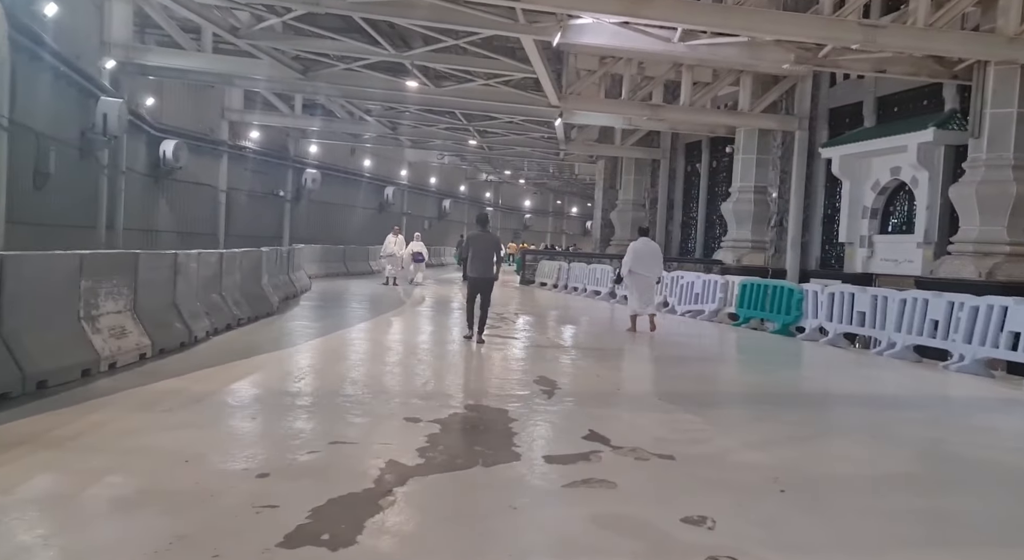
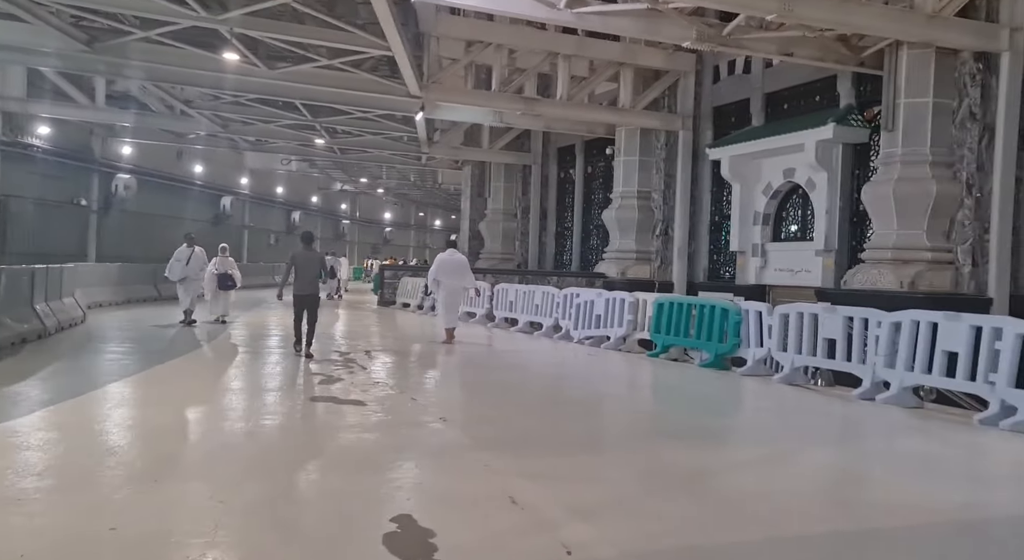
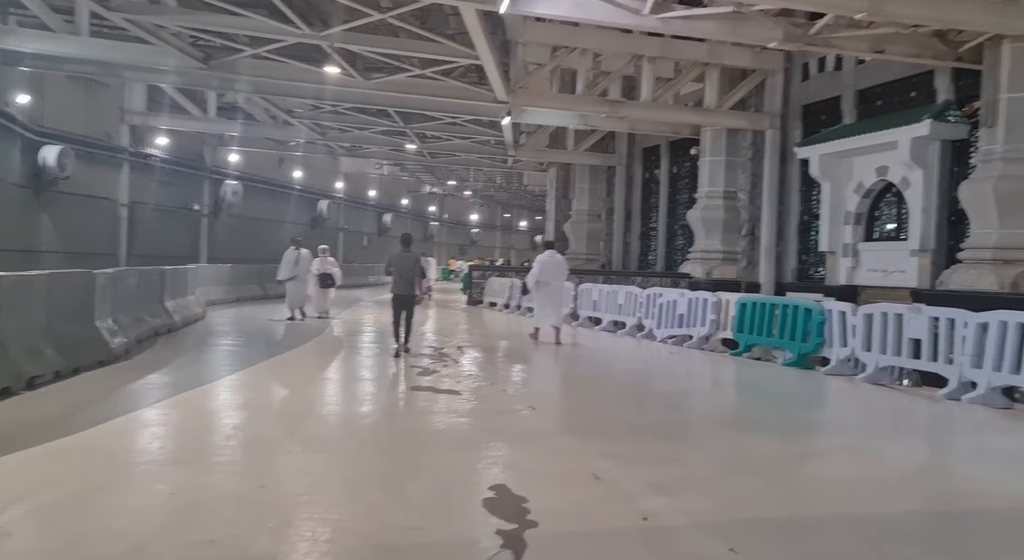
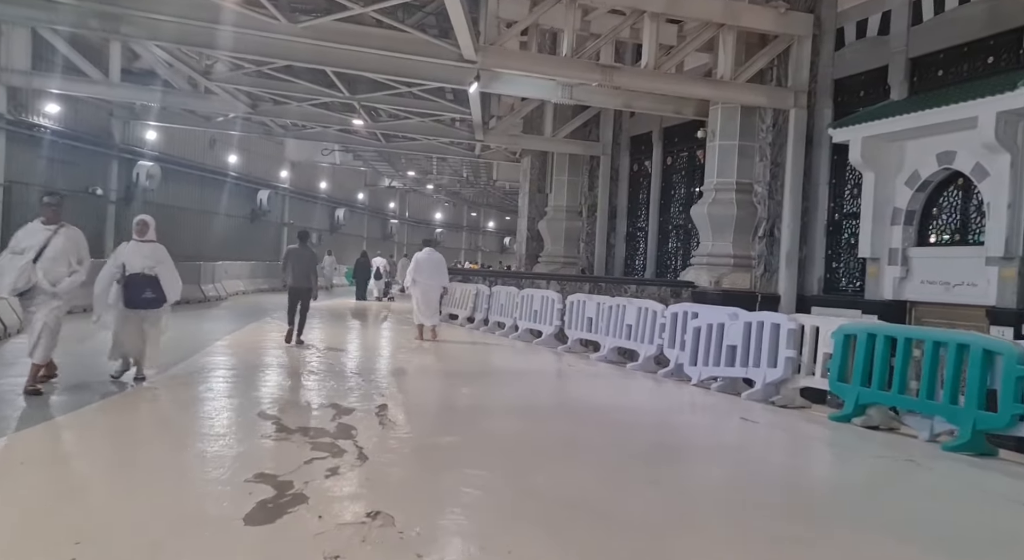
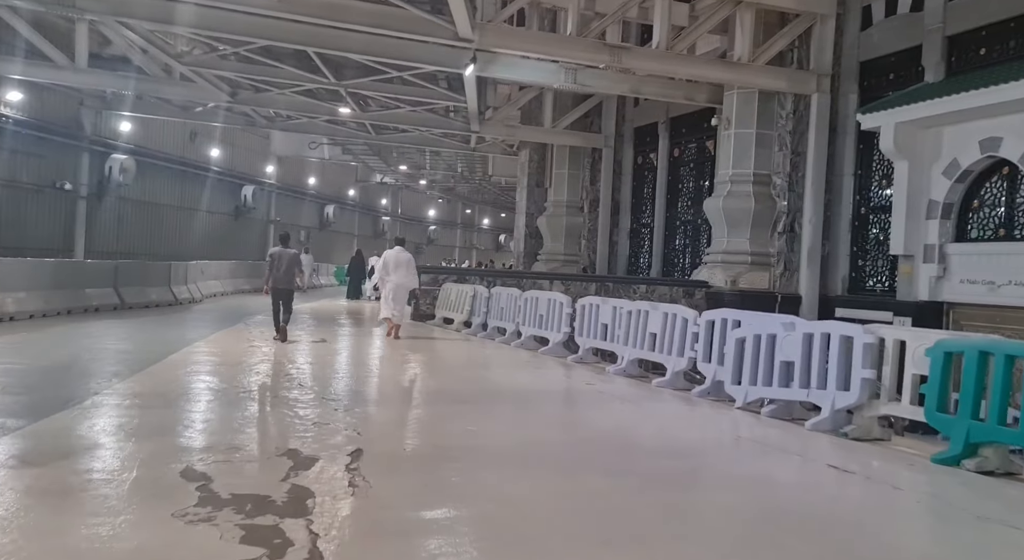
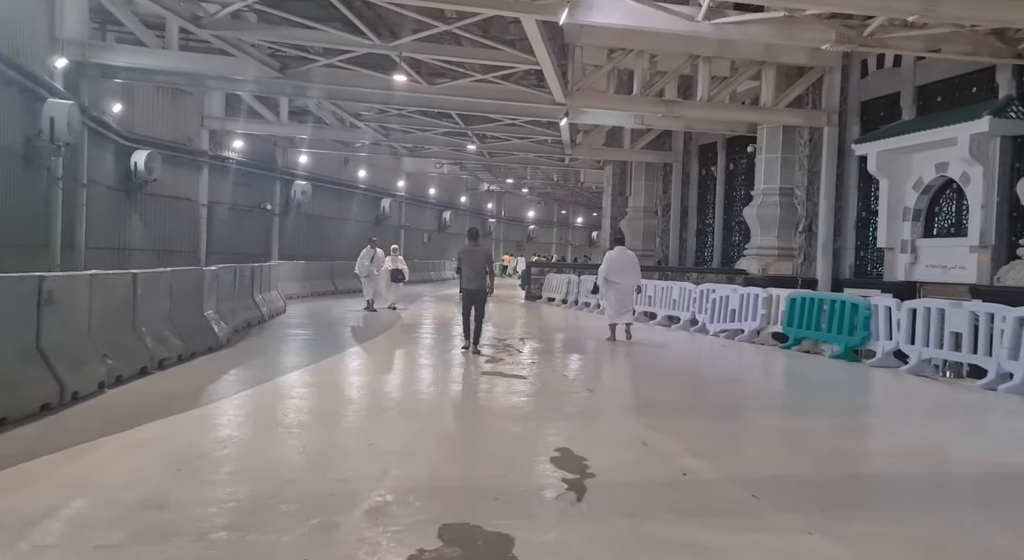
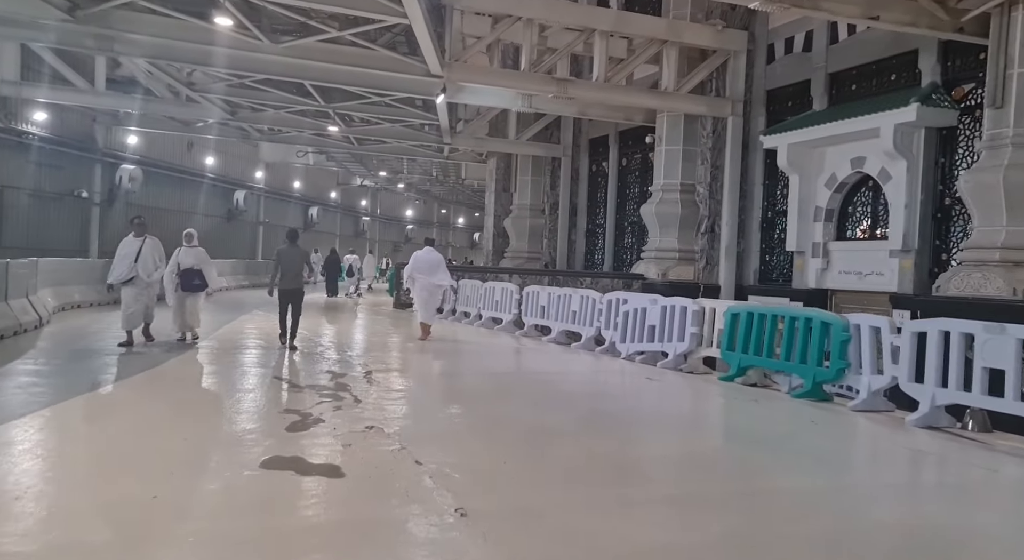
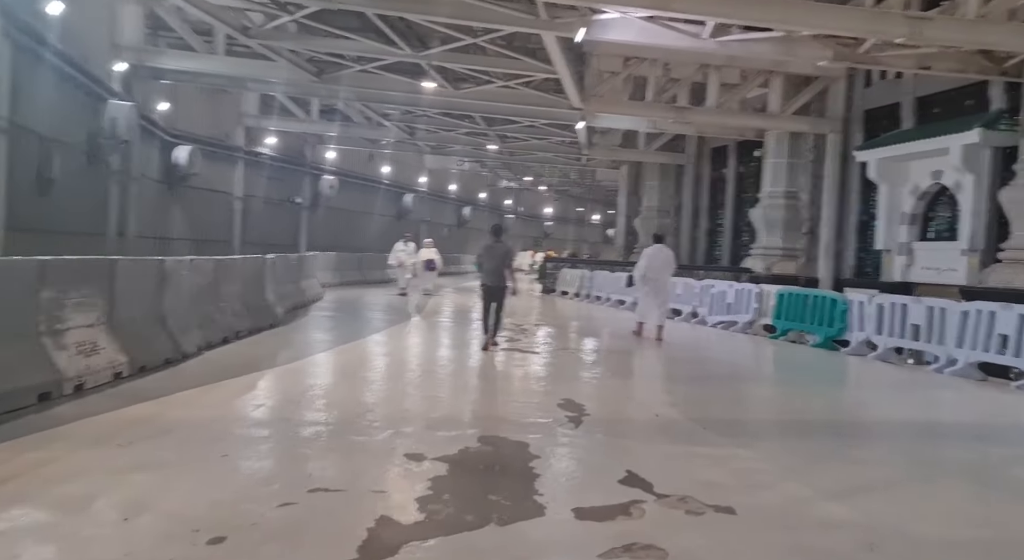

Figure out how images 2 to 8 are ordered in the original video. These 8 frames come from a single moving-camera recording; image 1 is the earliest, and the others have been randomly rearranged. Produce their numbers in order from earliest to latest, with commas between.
8, 6, 3, 2, 7, 4, 5
